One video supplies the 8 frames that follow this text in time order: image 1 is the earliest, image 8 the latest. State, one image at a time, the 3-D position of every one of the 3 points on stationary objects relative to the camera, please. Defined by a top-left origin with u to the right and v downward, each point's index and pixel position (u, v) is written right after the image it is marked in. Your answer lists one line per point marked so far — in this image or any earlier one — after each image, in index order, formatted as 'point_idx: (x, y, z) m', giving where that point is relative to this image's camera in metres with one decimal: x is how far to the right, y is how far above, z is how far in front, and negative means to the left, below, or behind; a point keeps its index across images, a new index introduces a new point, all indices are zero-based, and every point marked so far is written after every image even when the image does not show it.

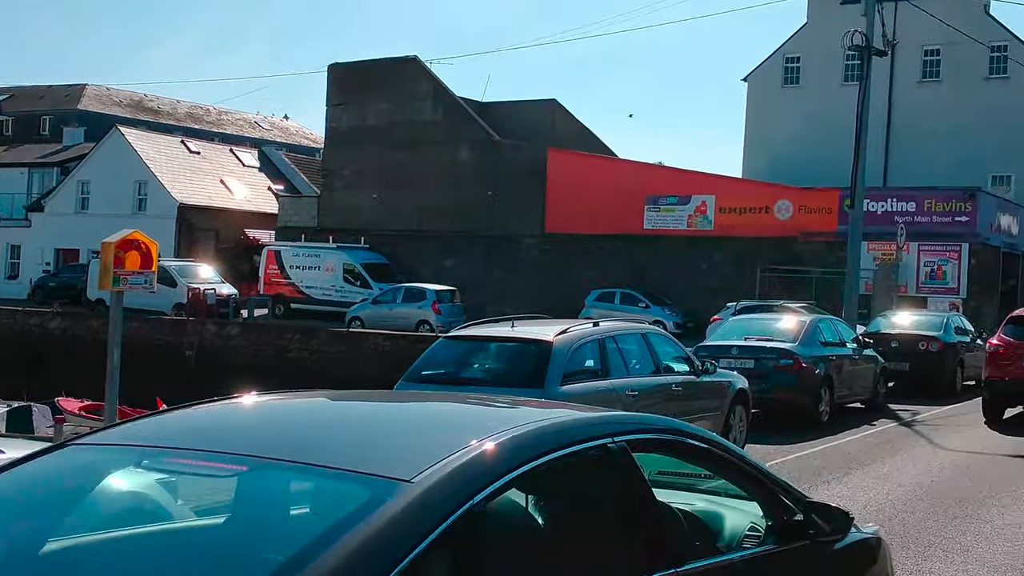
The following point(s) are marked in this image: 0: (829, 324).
0: (+3.9, -0.5, +17.0) m
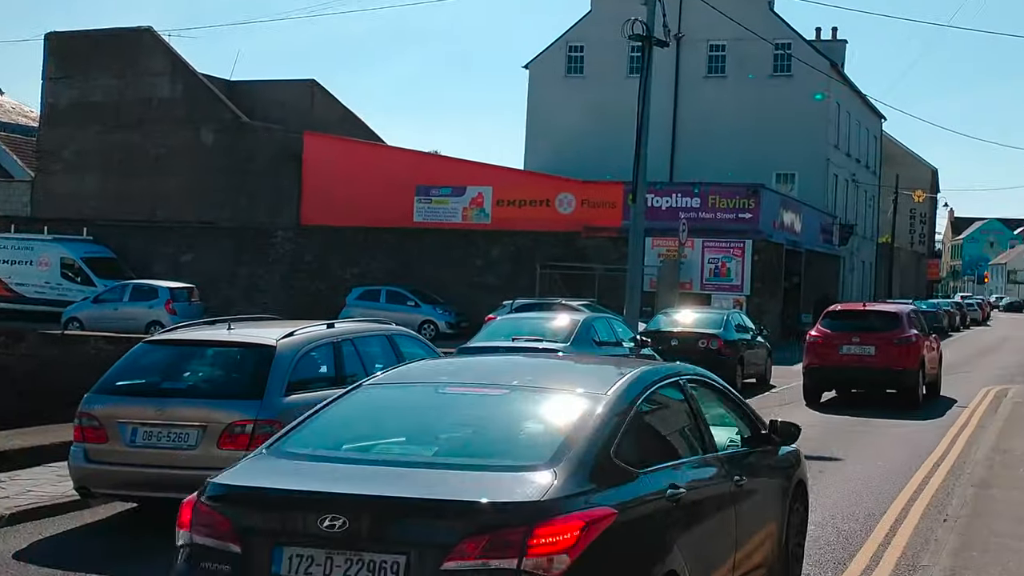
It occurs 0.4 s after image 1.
0: (+1.3, -0.5, +15.9) m
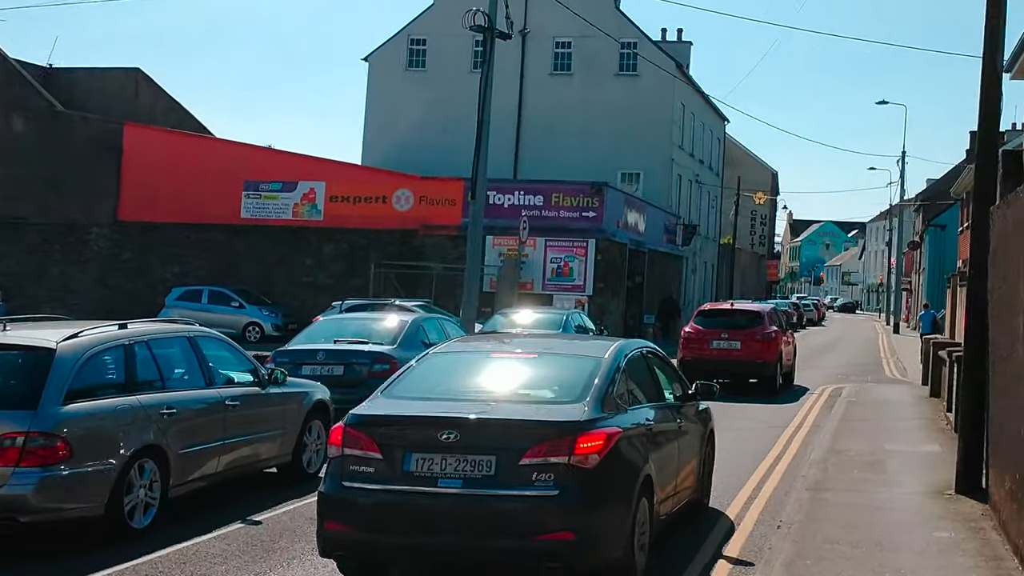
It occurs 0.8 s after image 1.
0: (-0.8, -0.5, +15.2) m
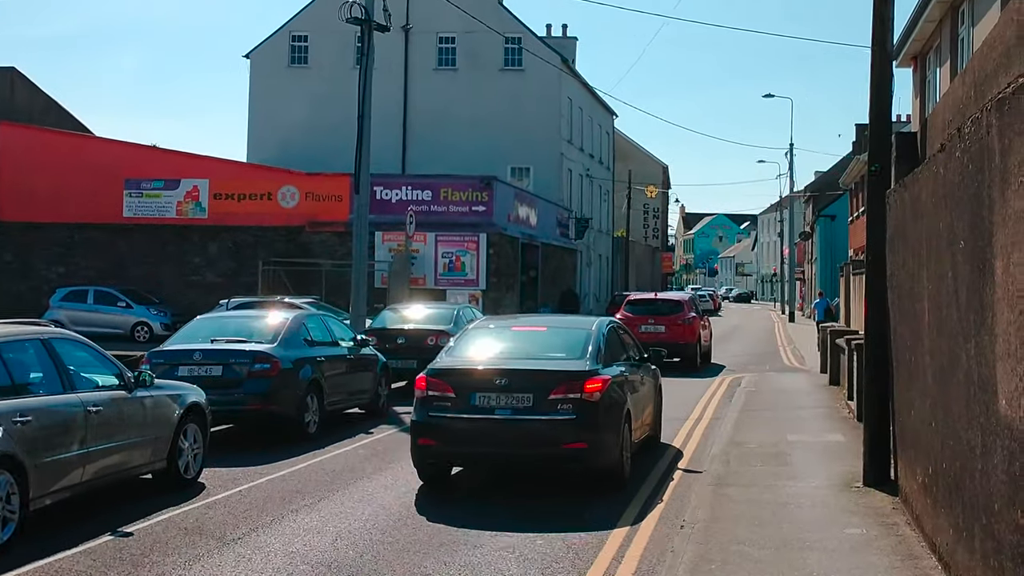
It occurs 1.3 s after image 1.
0: (-2.2, -0.4, +14.3) m
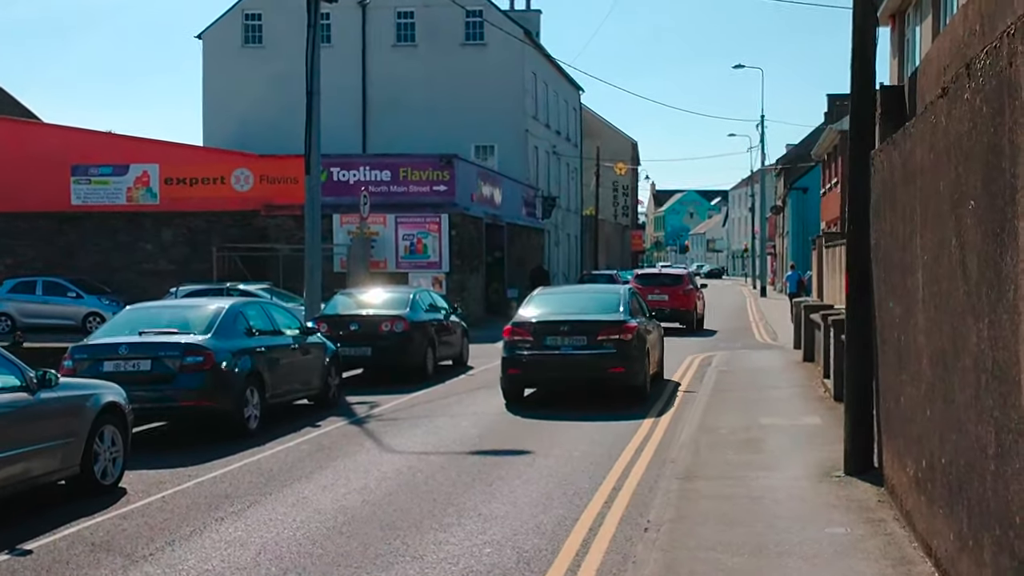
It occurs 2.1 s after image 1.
0: (-2.6, -0.2, +13.4) m
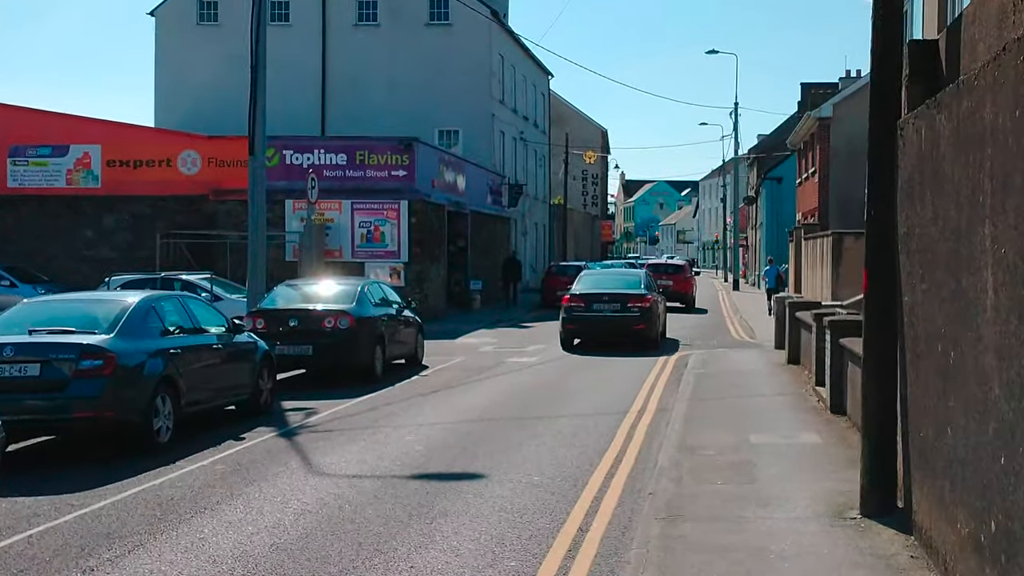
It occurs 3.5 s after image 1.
0: (-3.1, -0.2, +11.7) m
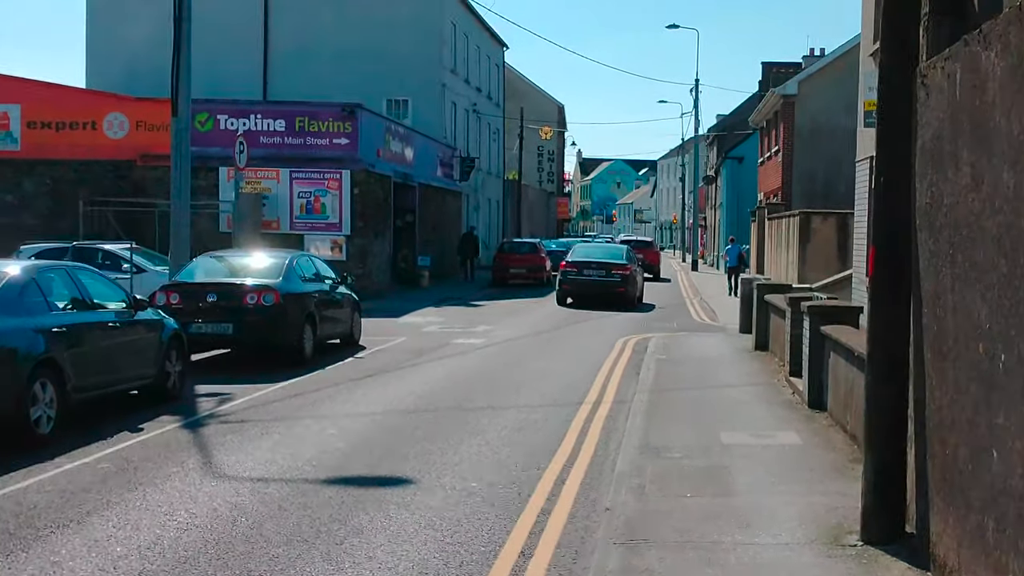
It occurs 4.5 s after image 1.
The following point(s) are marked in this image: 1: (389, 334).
0: (-3.6, +0.1, +10.2) m
1: (-1.8, -0.7, +18.5) m
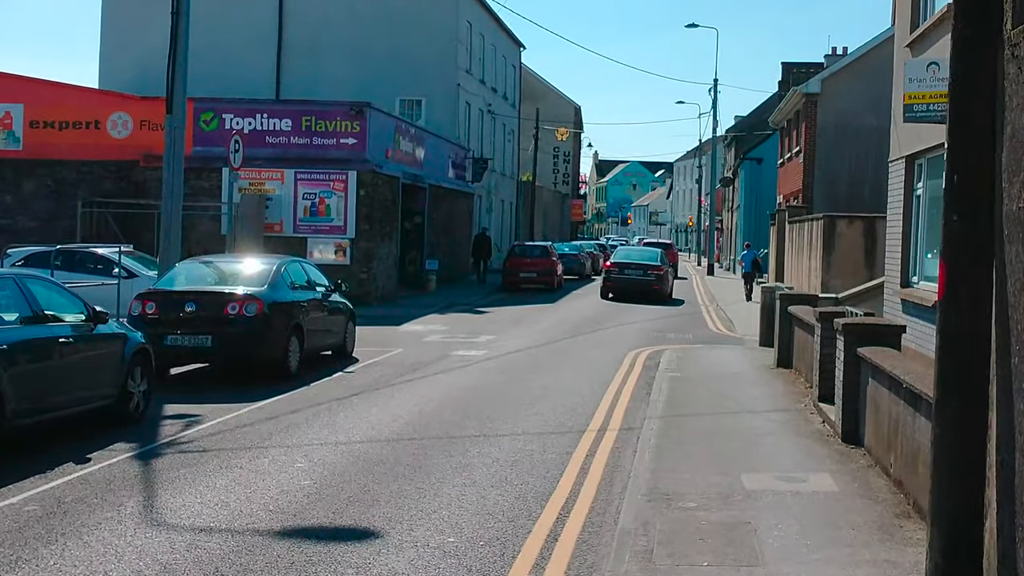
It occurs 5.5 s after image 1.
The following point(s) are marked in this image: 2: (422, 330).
0: (-3.6, 0.0, +9.2) m
1: (-1.7, -0.8, +17.4) m
2: (-1.4, -0.7, +19.8) m
